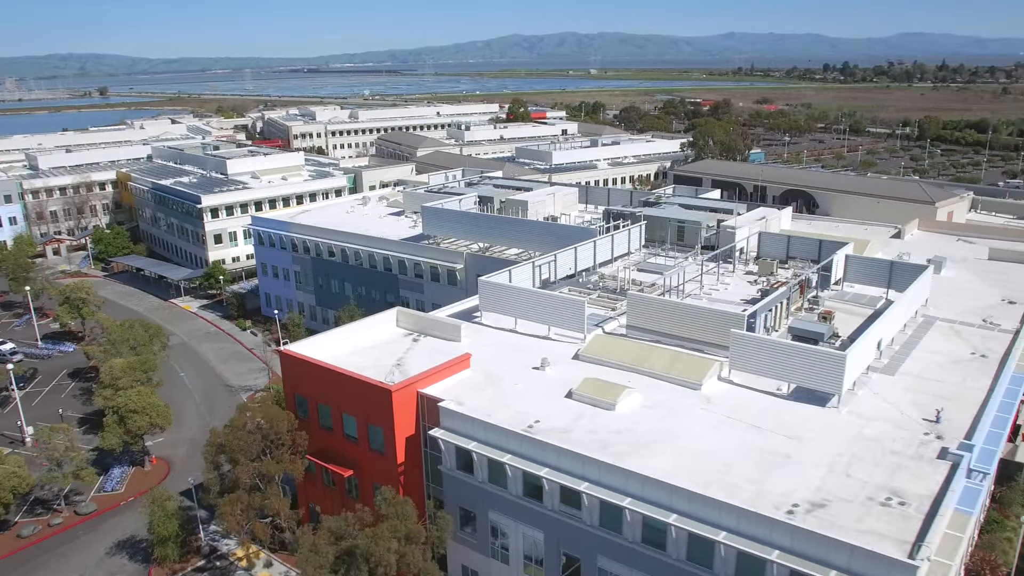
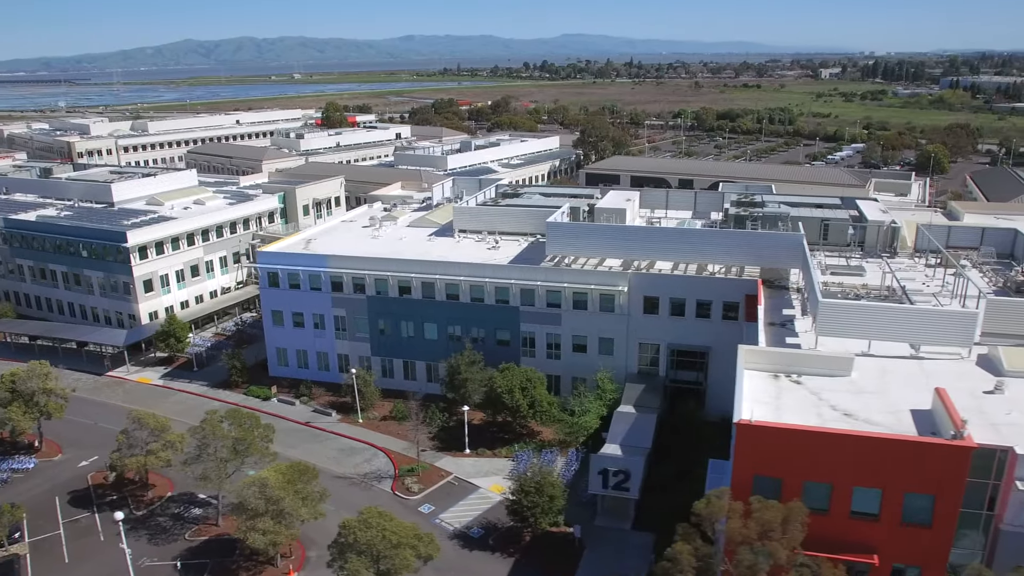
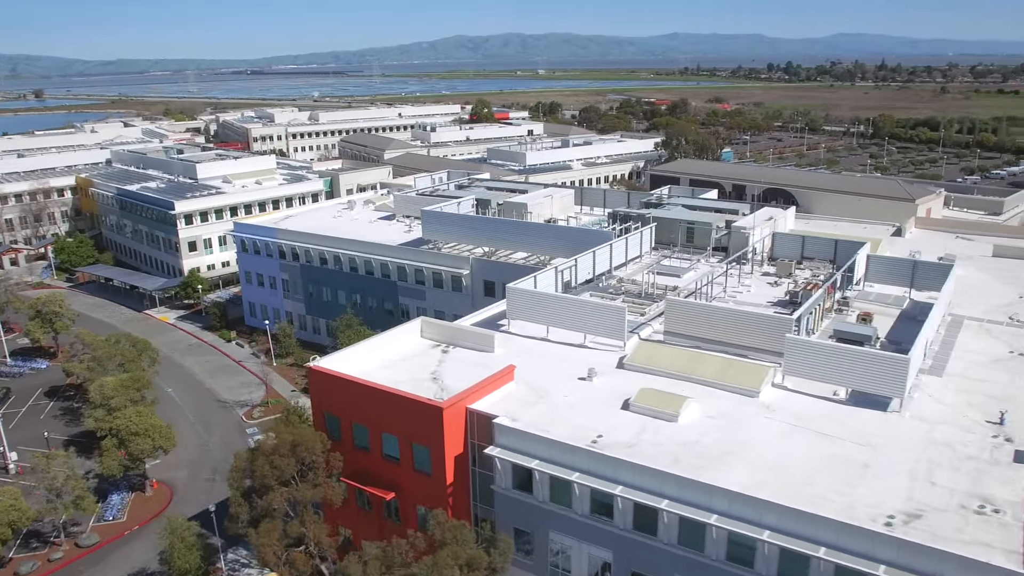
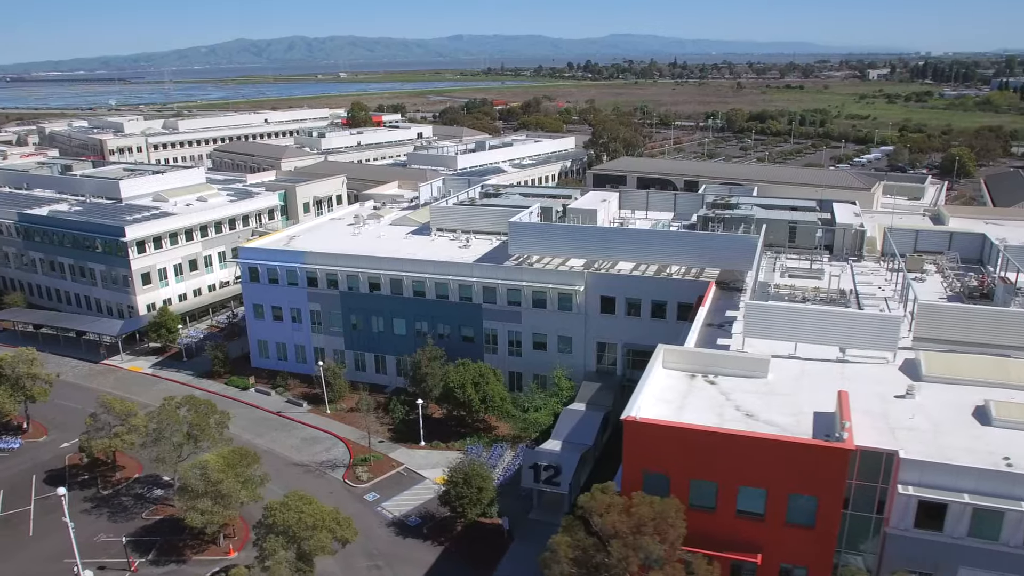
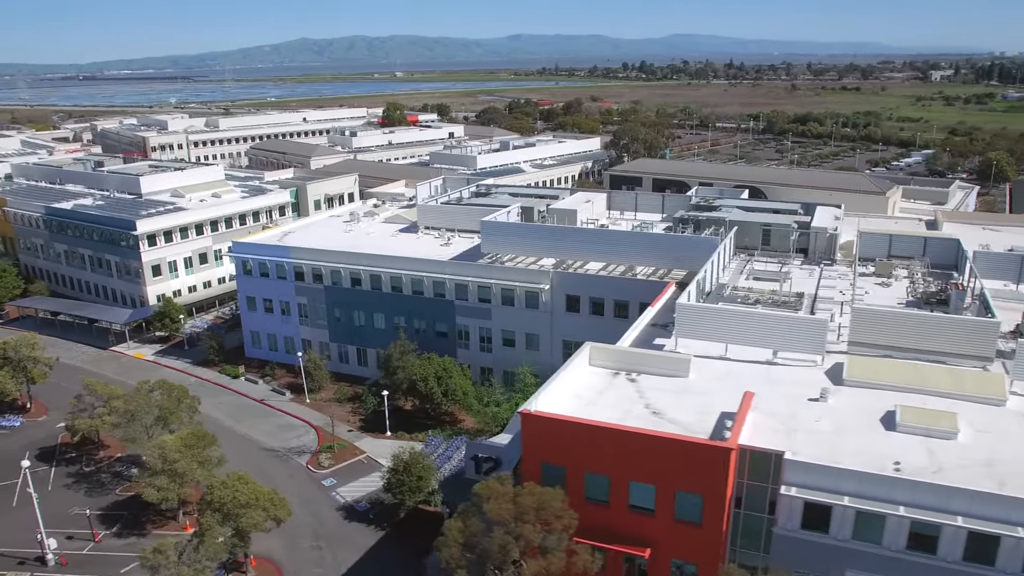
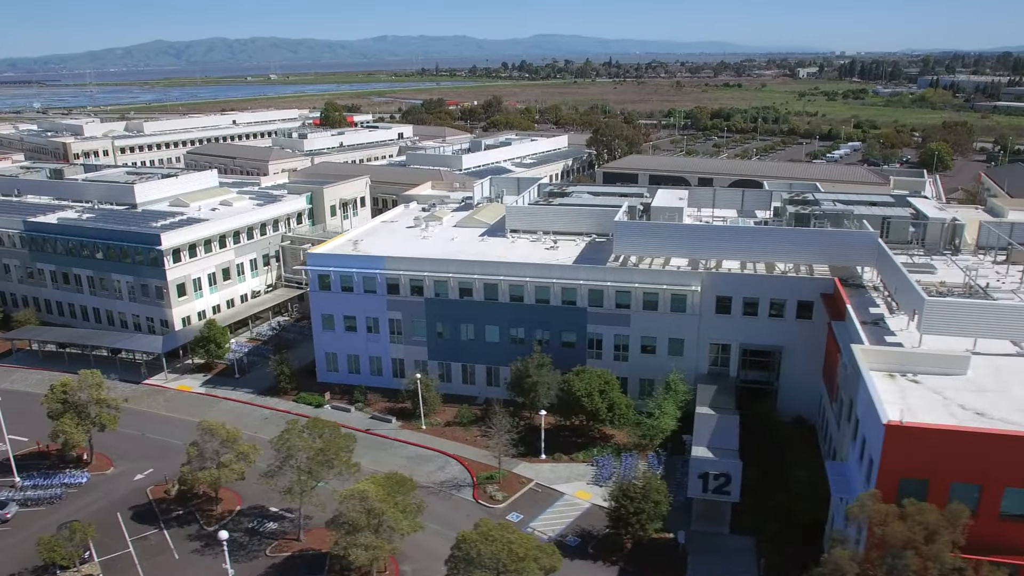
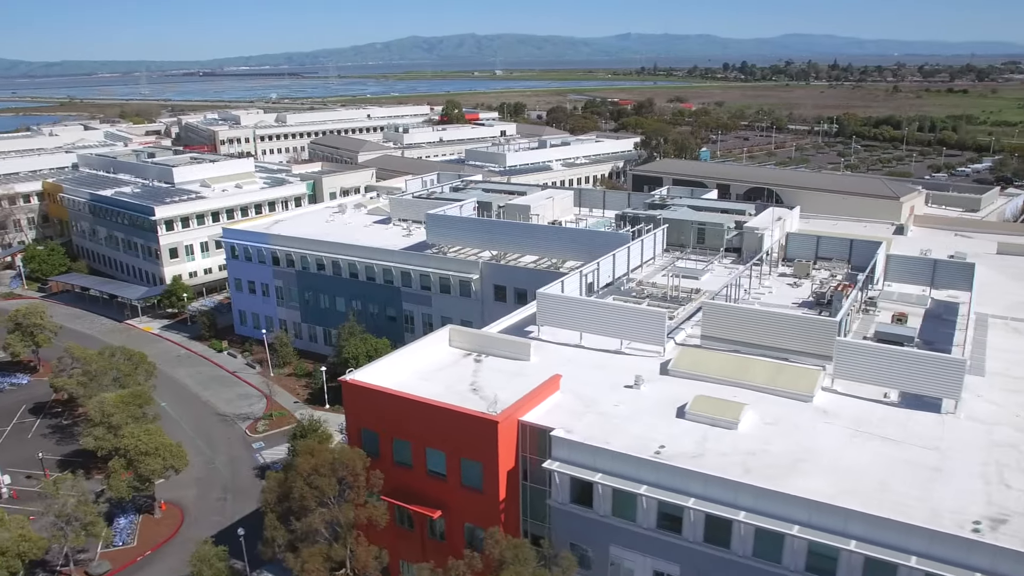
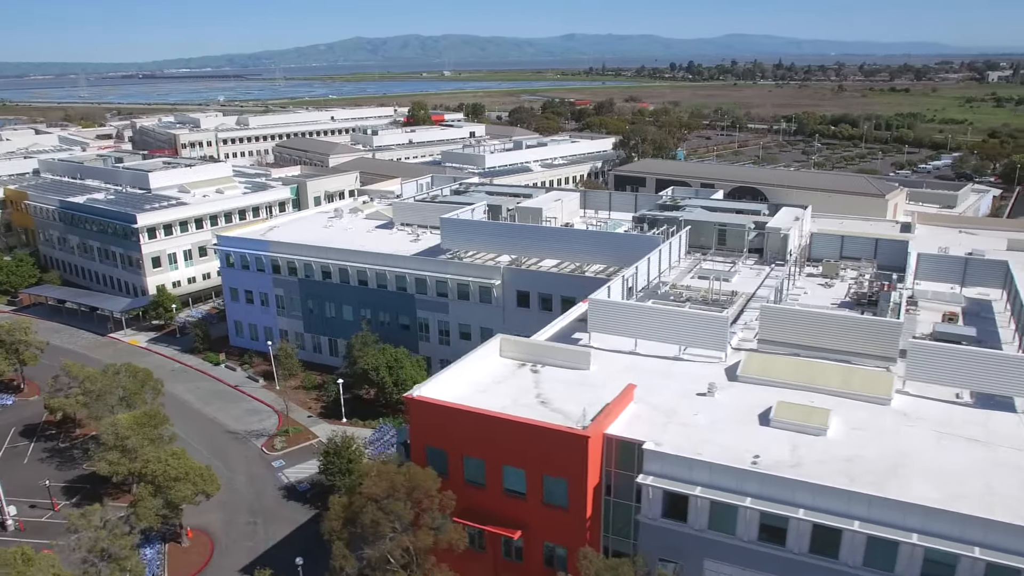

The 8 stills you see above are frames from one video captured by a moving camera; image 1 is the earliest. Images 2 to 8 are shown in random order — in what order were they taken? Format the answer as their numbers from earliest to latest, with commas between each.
3, 7, 8, 5, 4, 2, 6
